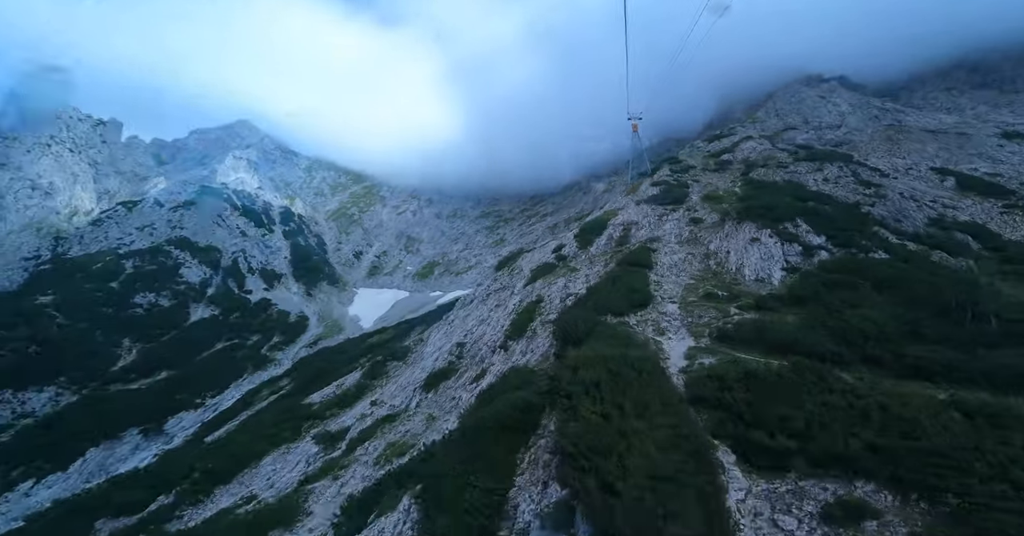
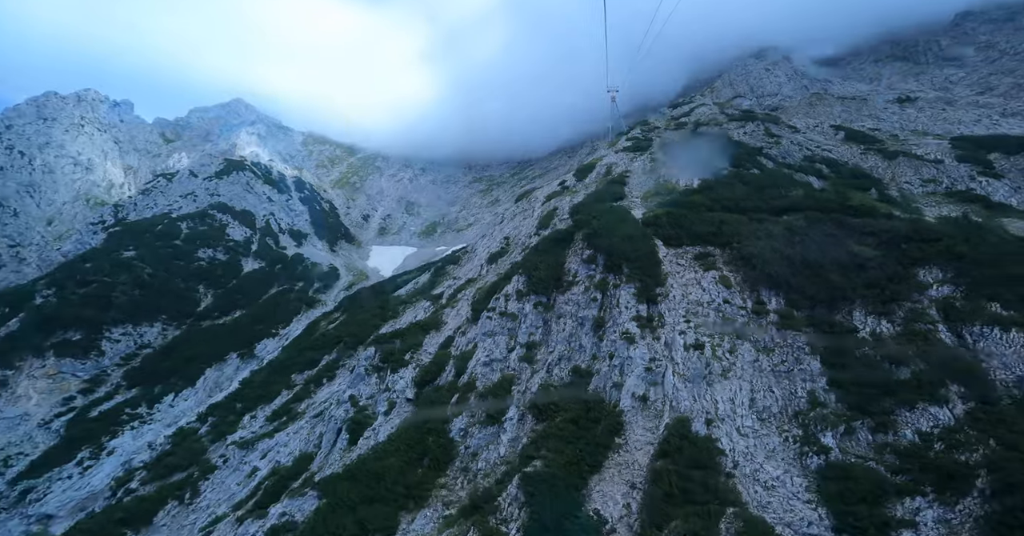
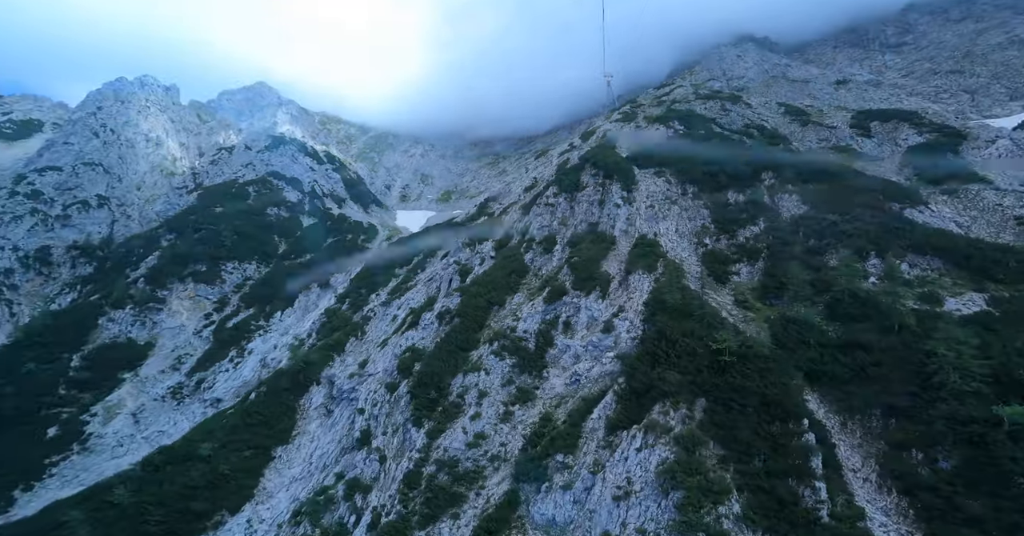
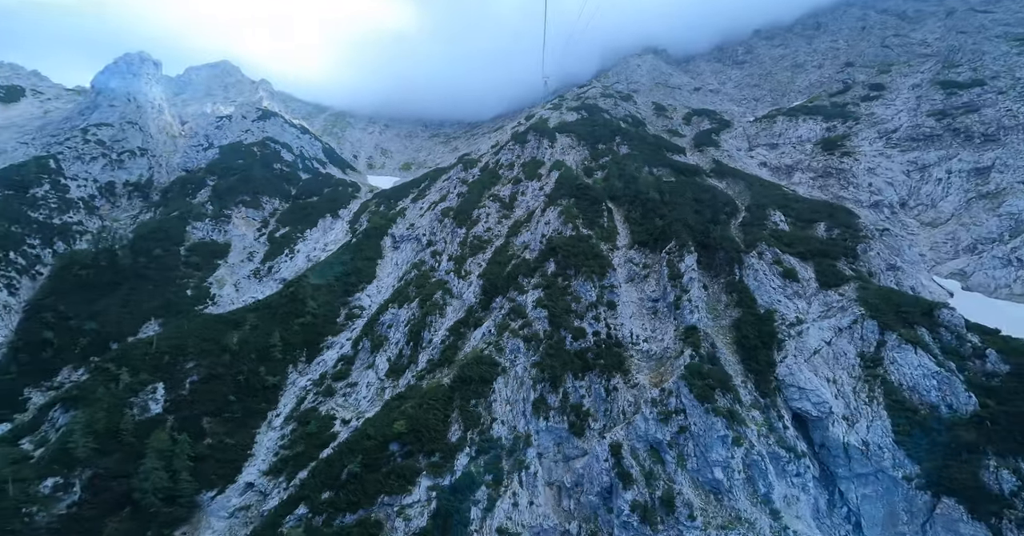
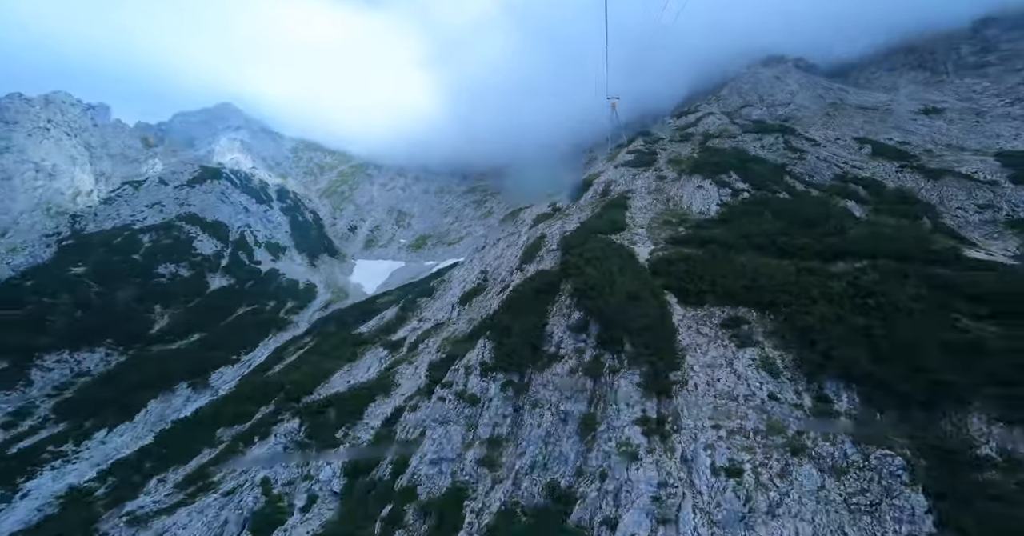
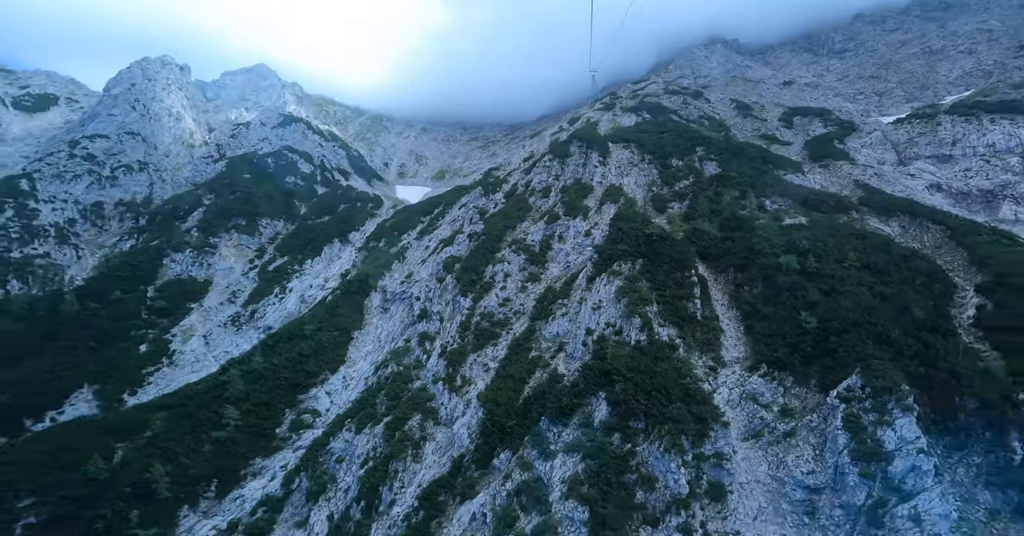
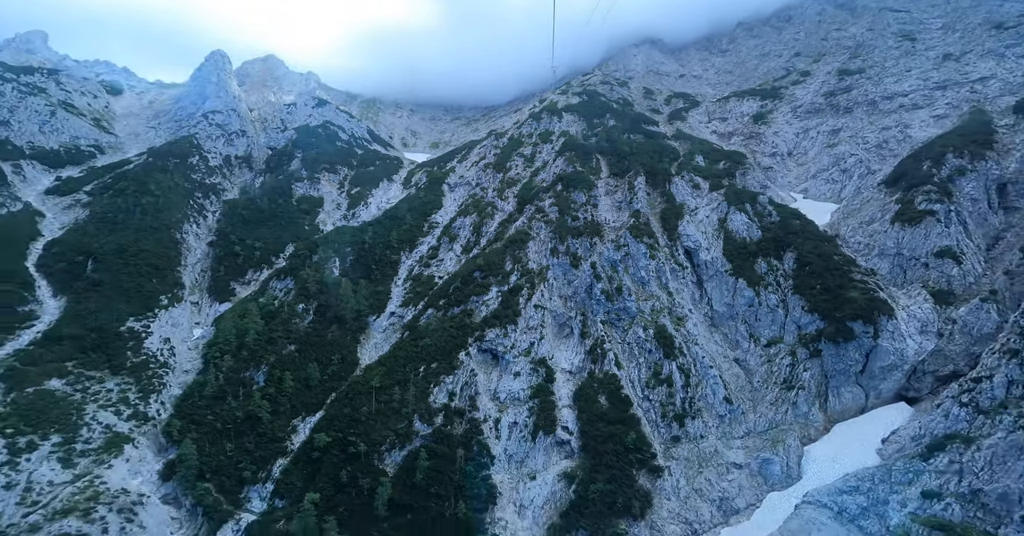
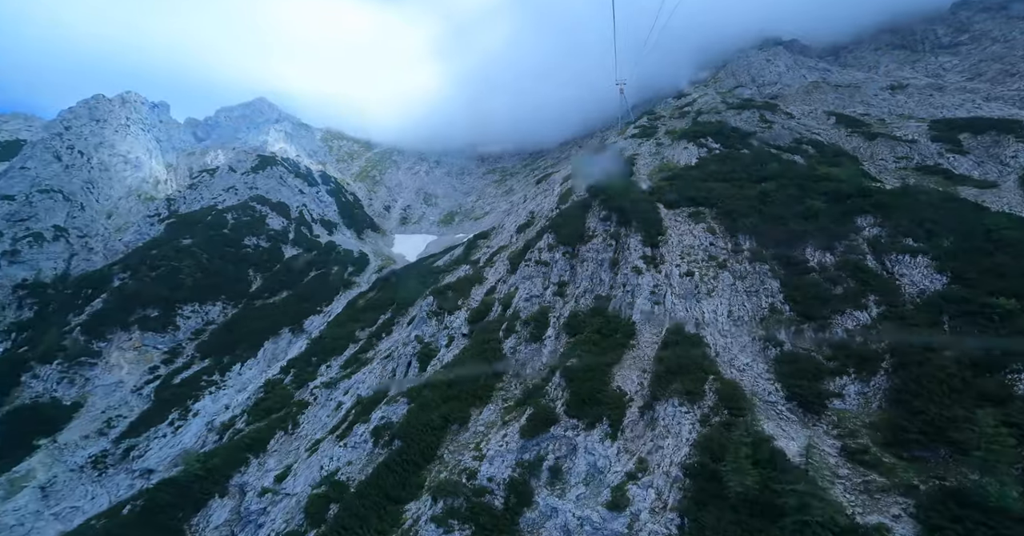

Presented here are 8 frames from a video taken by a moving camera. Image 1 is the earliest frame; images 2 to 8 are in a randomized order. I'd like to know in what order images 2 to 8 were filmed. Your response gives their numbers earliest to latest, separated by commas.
5, 2, 8, 3, 6, 4, 7
